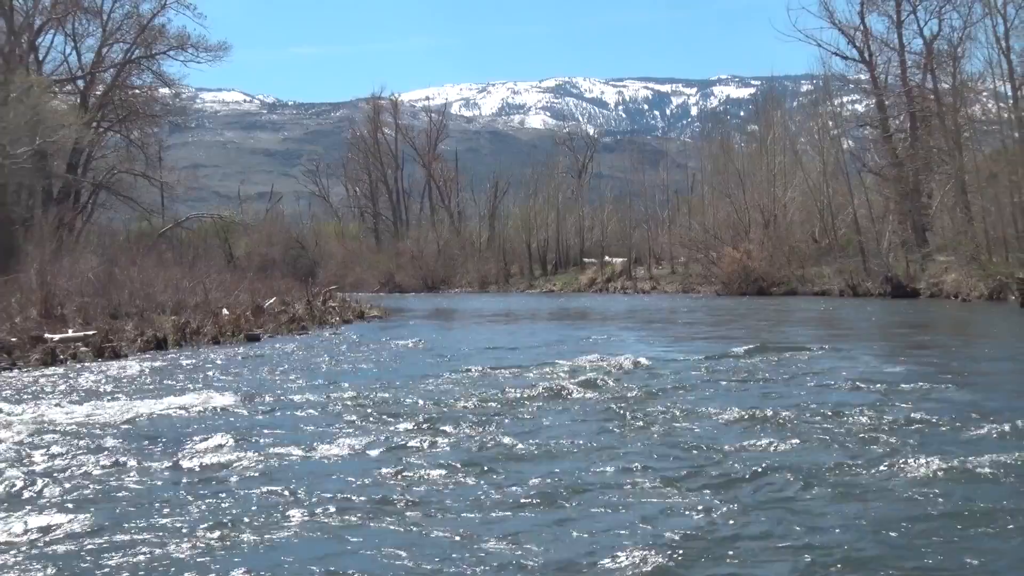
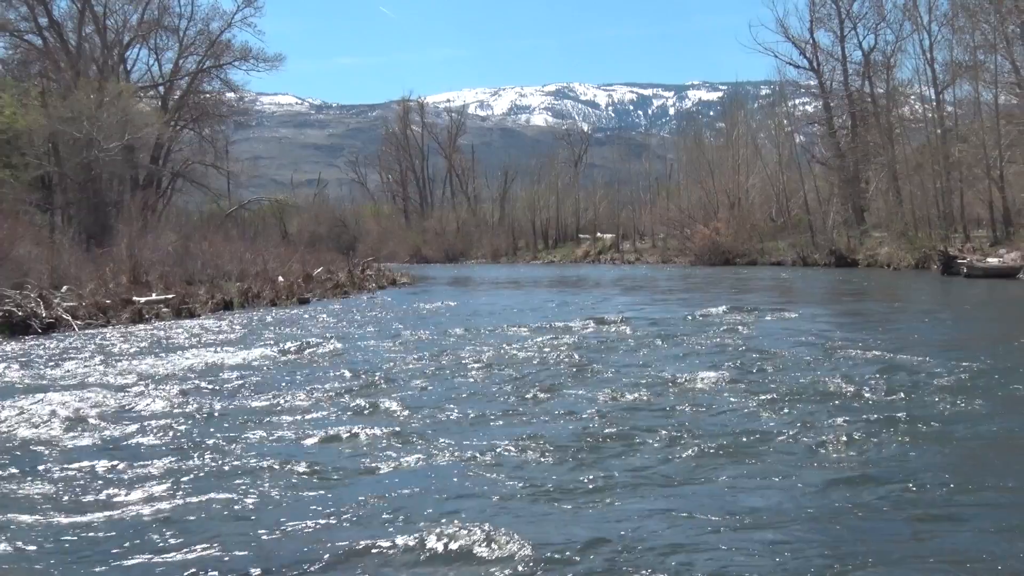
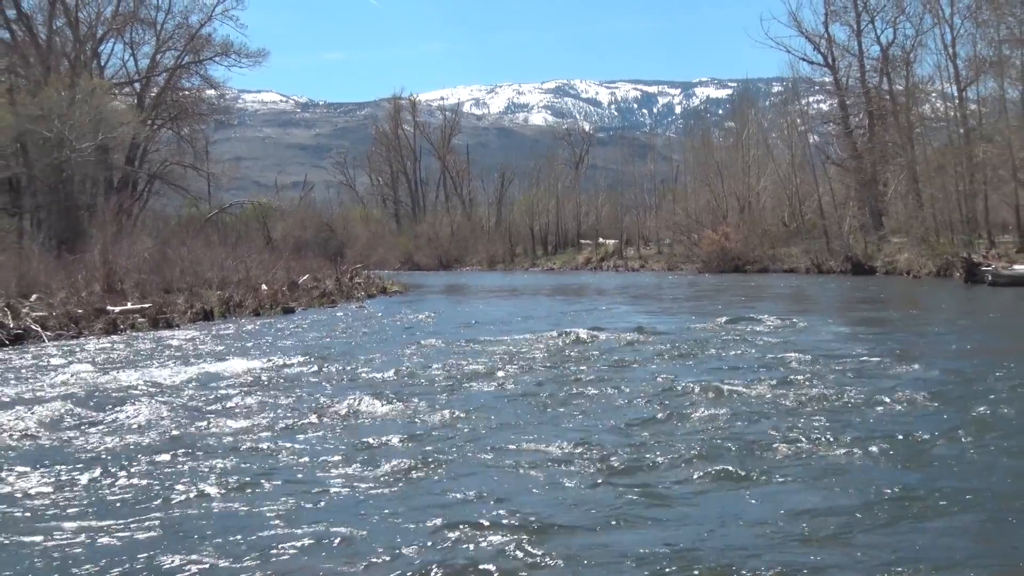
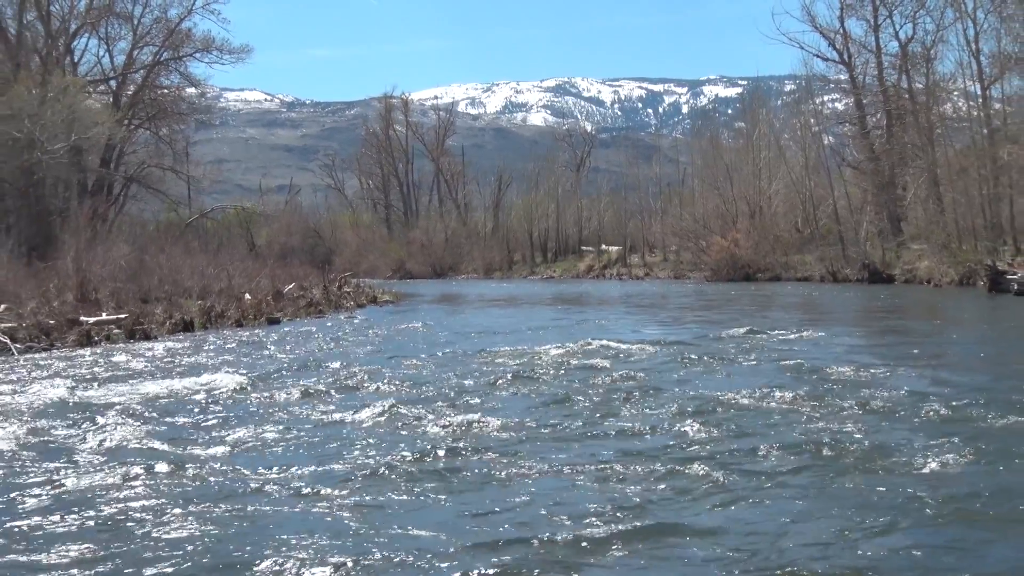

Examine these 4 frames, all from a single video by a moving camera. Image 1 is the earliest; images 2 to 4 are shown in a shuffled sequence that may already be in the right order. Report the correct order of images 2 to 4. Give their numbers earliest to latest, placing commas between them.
4, 3, 2
